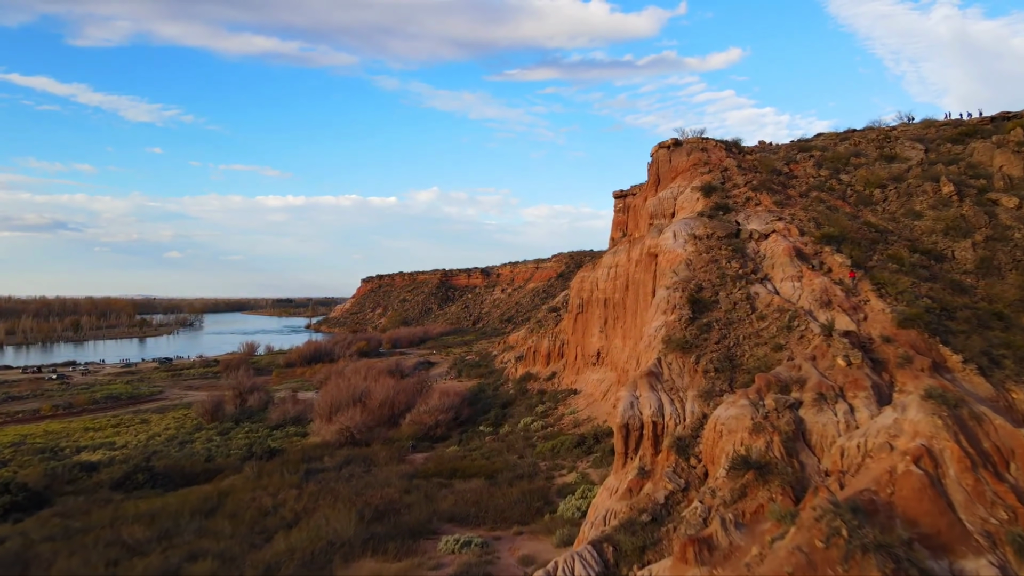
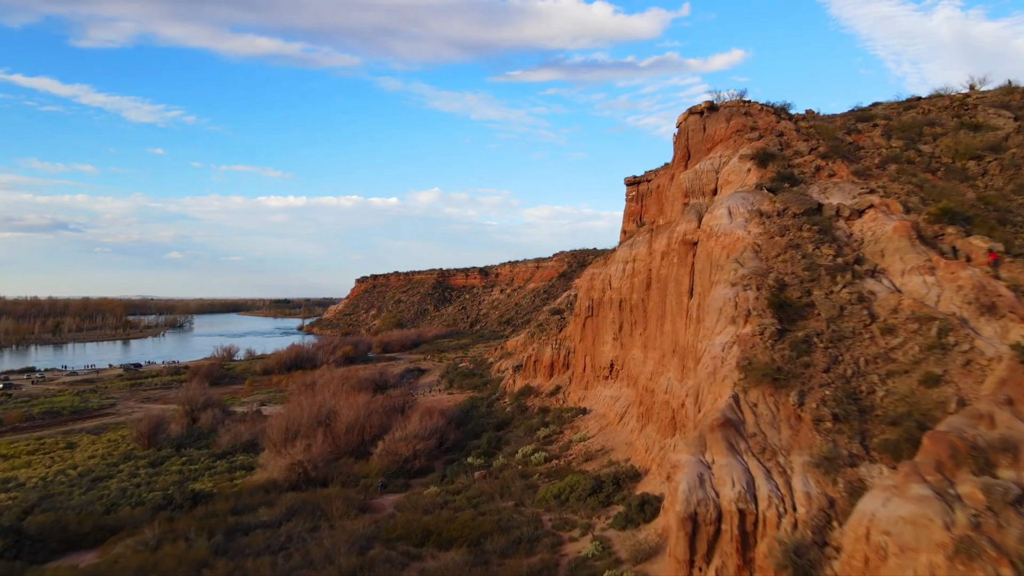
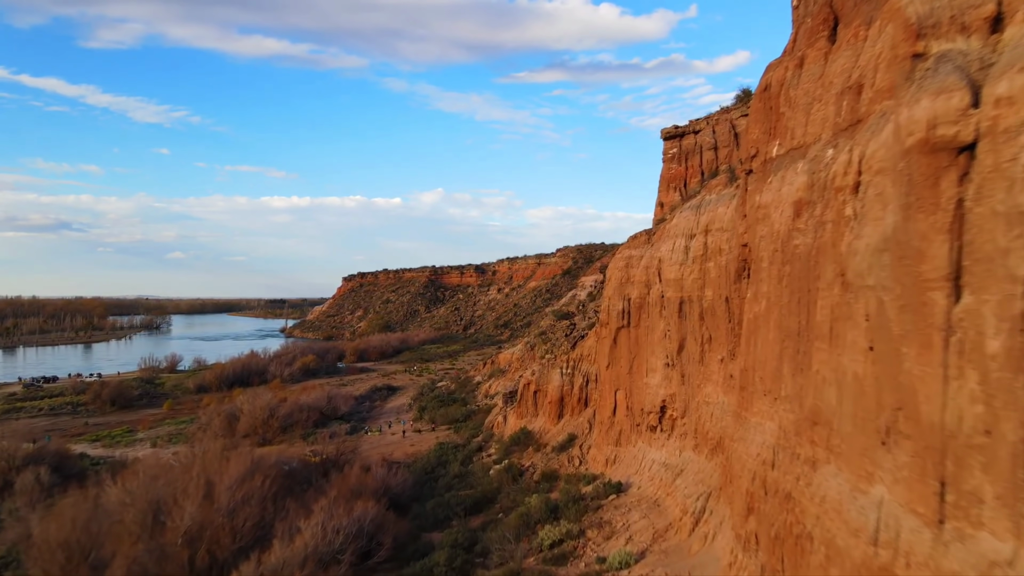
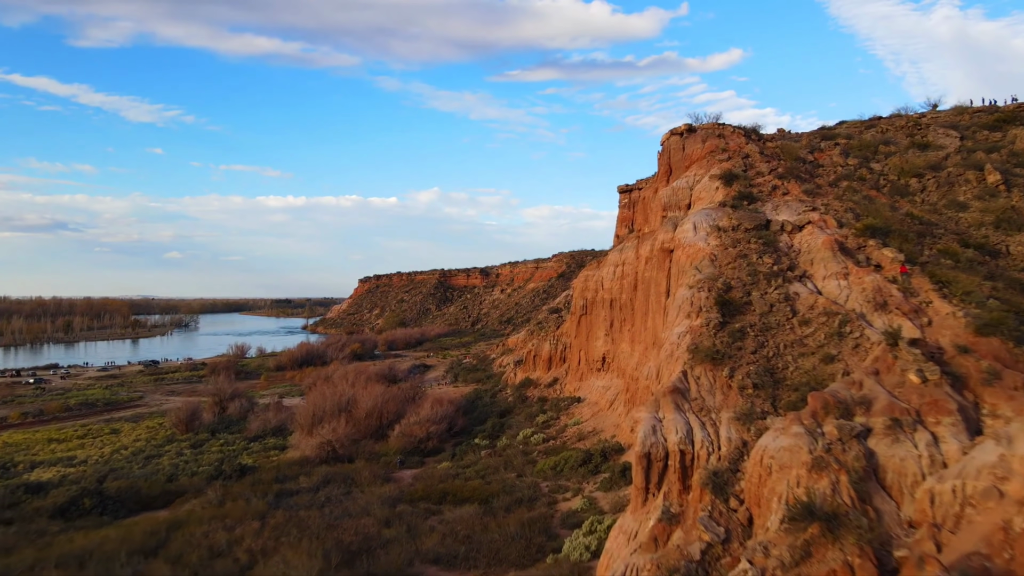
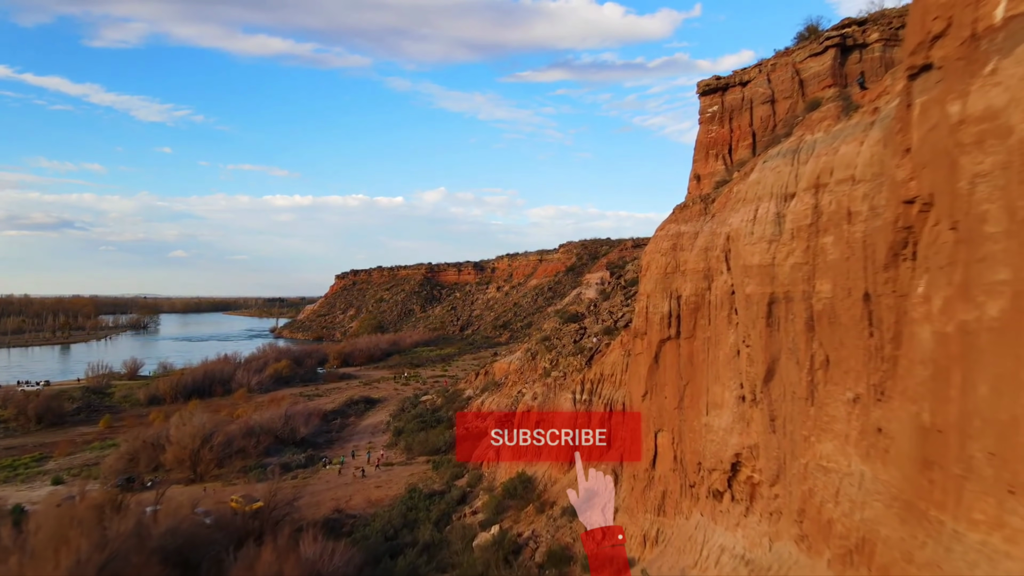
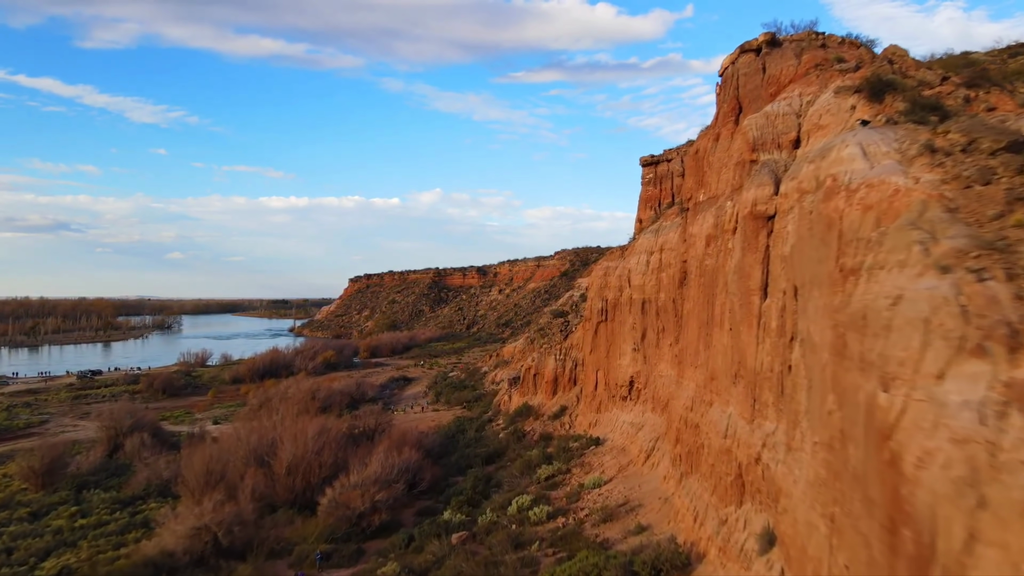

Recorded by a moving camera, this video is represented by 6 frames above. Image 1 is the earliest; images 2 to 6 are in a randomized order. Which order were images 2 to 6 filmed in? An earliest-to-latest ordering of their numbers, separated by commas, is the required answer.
4, 2, 6, 3, 5
